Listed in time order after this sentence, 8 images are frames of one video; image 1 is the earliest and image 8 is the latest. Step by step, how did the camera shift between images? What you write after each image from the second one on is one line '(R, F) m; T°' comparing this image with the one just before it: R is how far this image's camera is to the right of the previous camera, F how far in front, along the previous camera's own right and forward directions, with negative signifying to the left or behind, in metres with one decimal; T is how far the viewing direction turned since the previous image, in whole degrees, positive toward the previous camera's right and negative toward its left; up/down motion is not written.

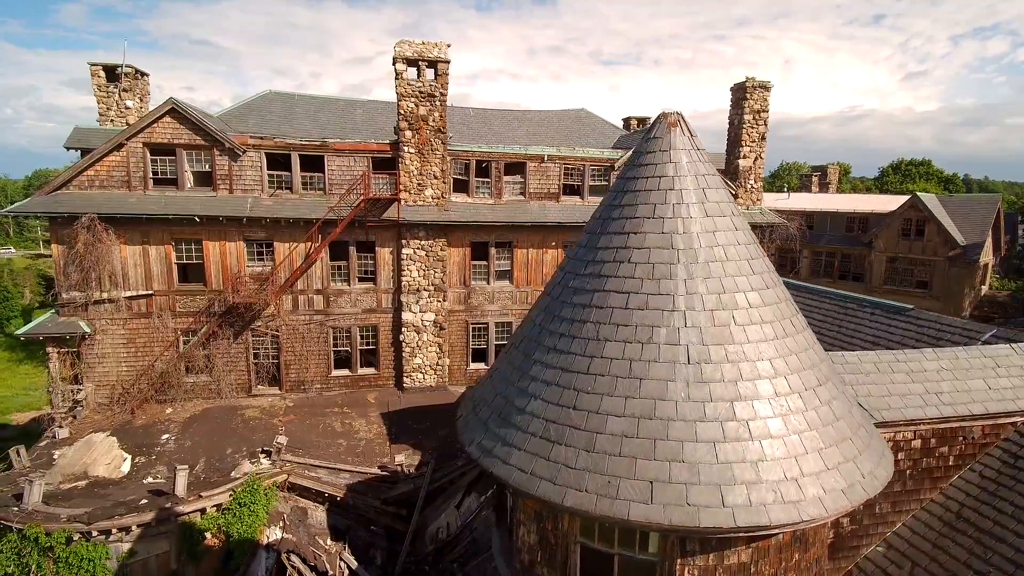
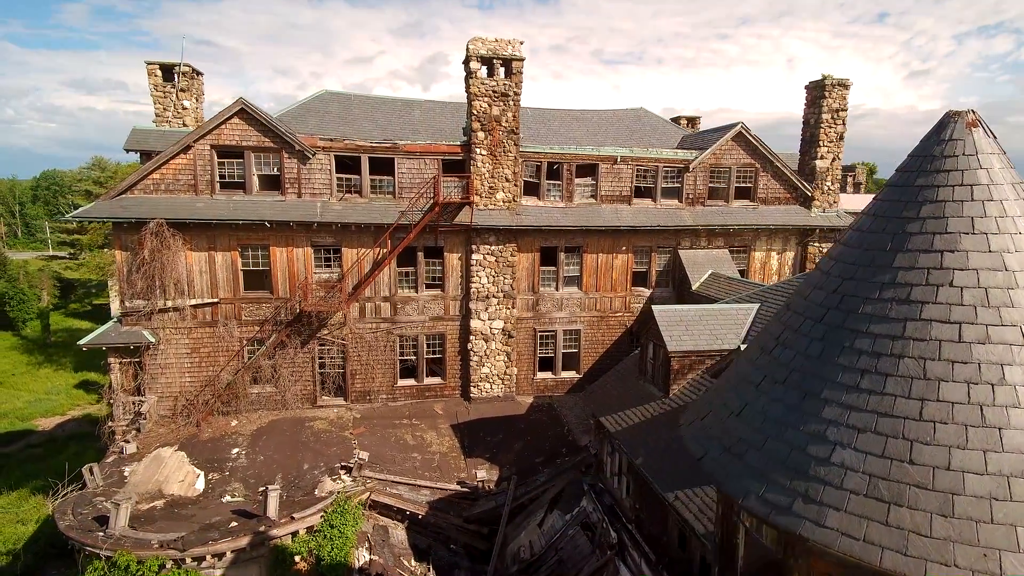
(-2.1, +0.7) m; 0°
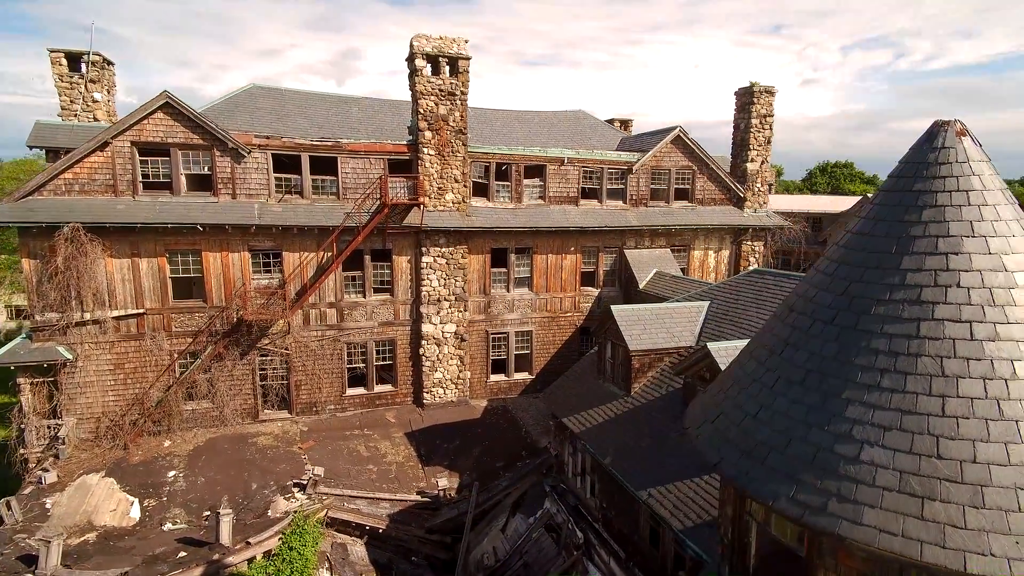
(-0.8, +0.2) m; +7°
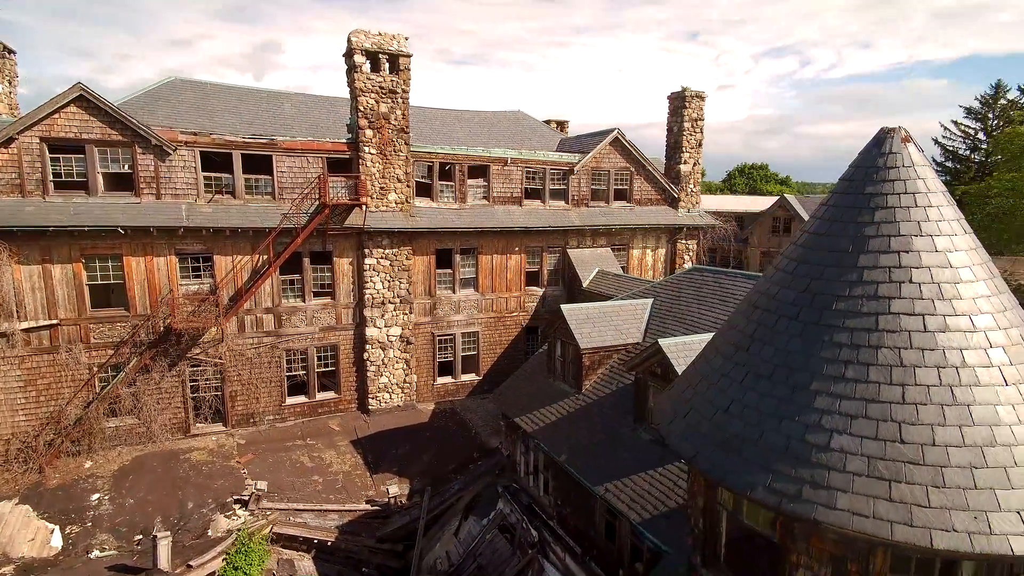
(-0.4, +0.1) m; +7°
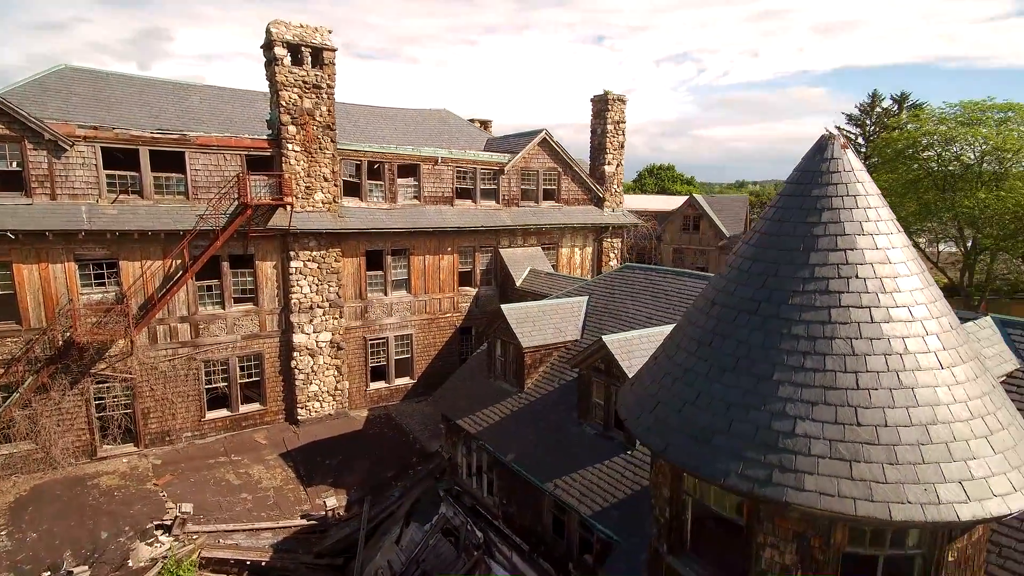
(-0.5, +0.1) m; +8°
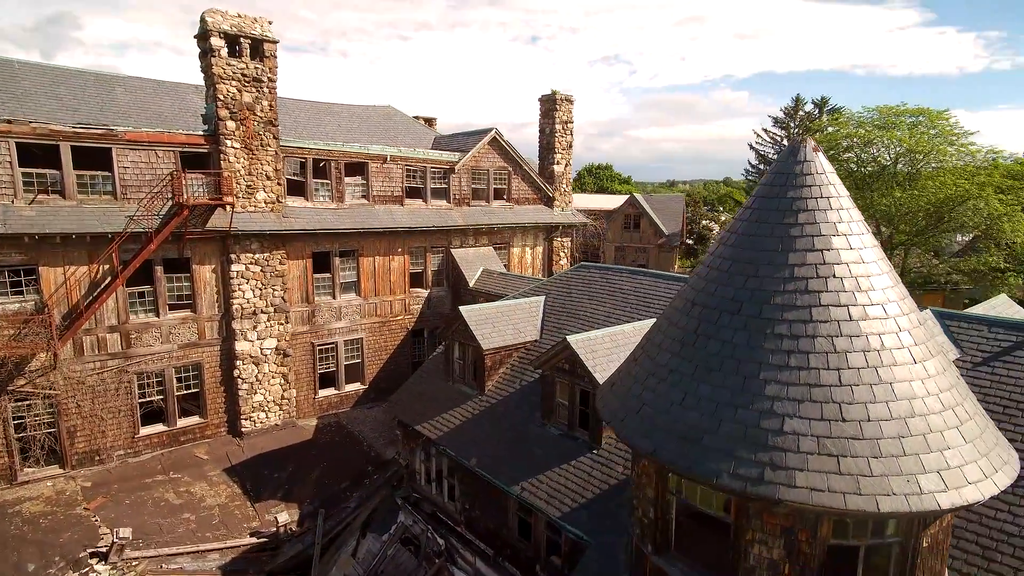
(-0.4, +0.2) m; +6°
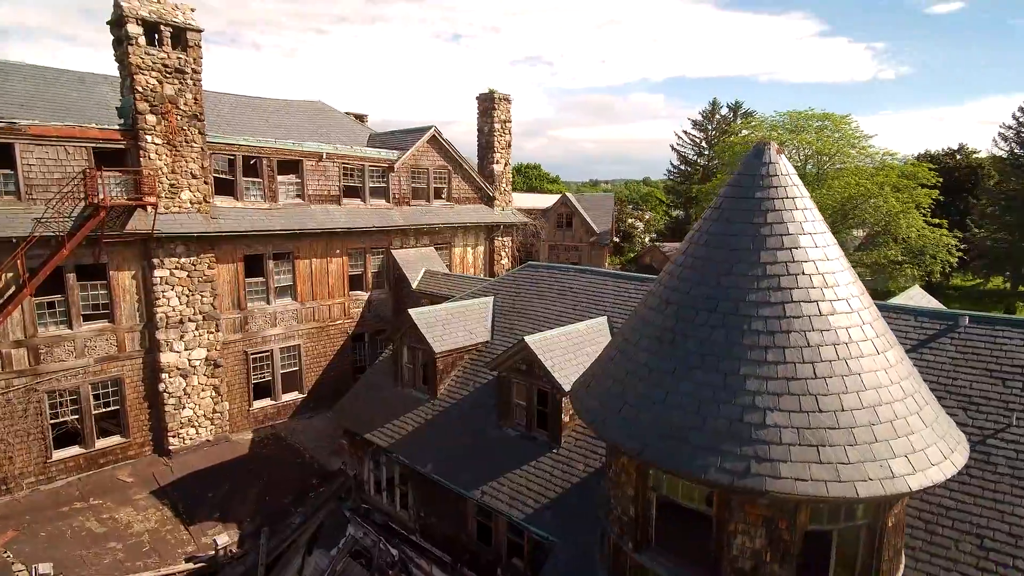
(-0.5, +0.2) m; +7°
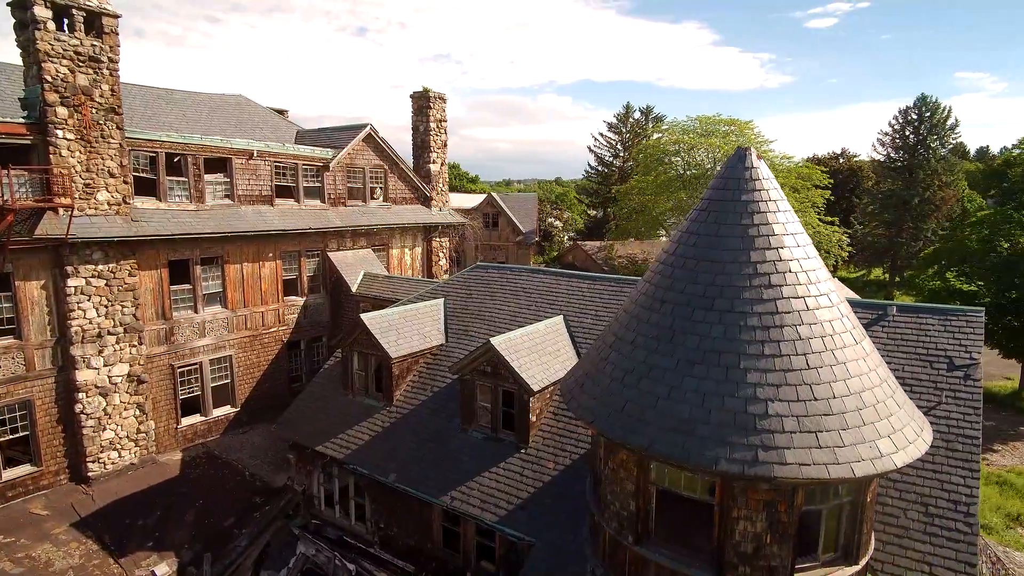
(-0.9, +0.1) m; +8°
